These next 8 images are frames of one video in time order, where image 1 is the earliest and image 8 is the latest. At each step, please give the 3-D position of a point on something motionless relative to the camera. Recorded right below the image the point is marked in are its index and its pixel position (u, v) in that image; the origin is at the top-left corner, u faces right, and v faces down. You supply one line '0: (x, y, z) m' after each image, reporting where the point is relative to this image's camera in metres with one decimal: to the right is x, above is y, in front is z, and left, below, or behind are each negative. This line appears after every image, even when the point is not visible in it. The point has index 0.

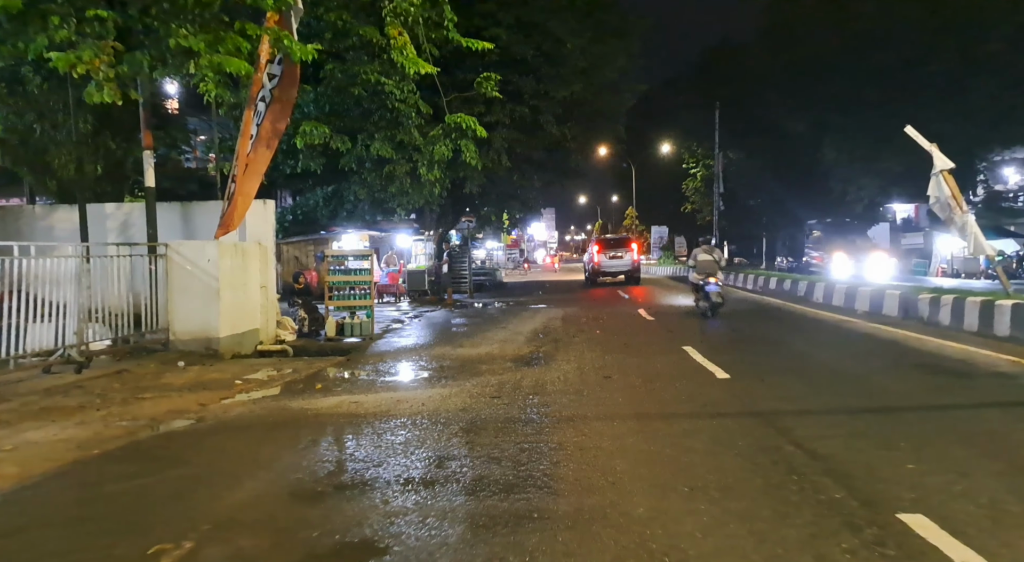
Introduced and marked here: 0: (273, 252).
0: (-4.7, +0.6, +14.4) m
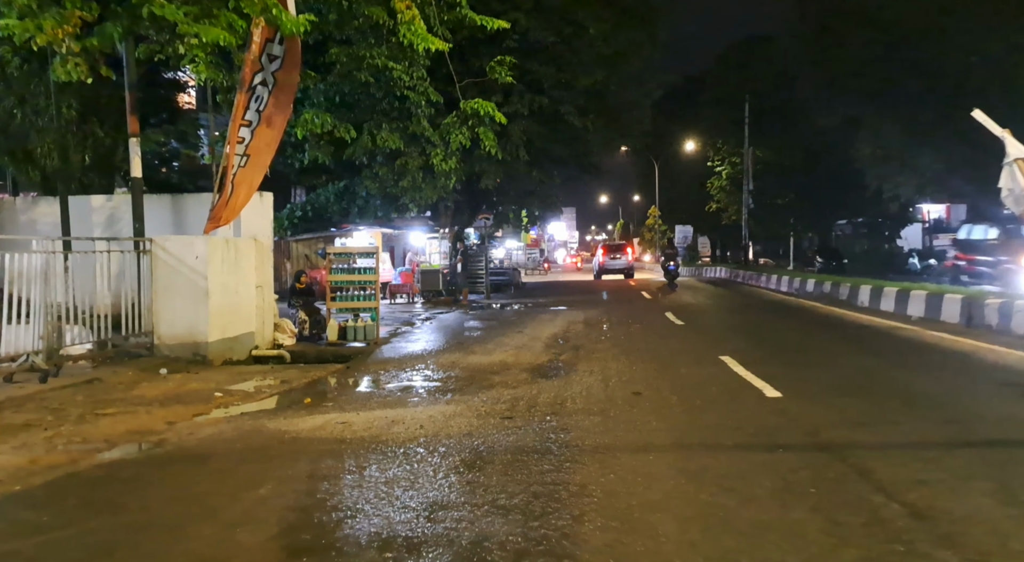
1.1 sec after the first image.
0: (-4.4, +0.6, +13.3) m
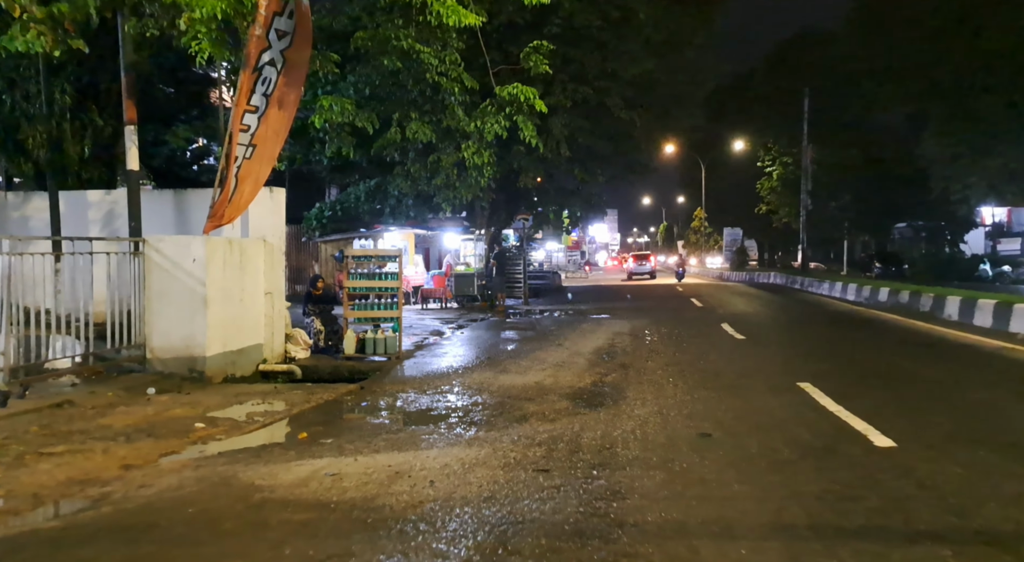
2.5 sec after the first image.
0: (-3.7, +0.5, +11.9) m
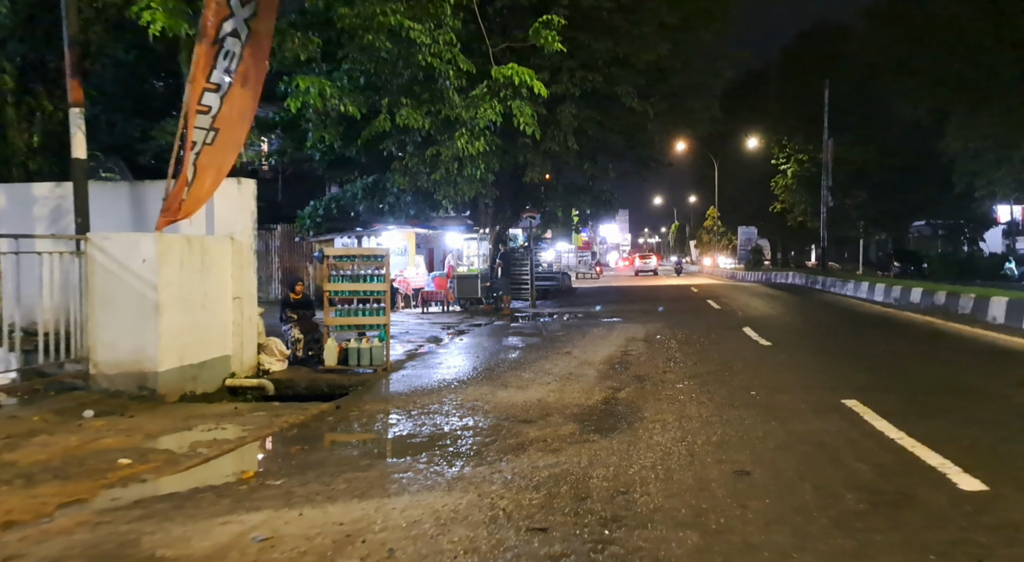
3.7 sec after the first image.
0: (-3.7, +0.4, +10.6) m
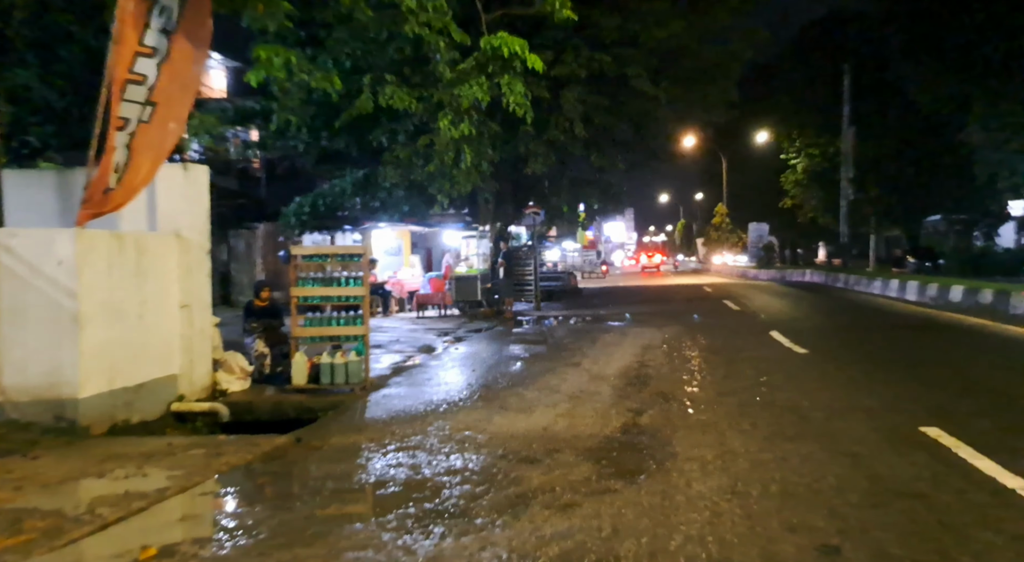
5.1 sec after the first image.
0: (-3.8, +0.4, +9.0) m
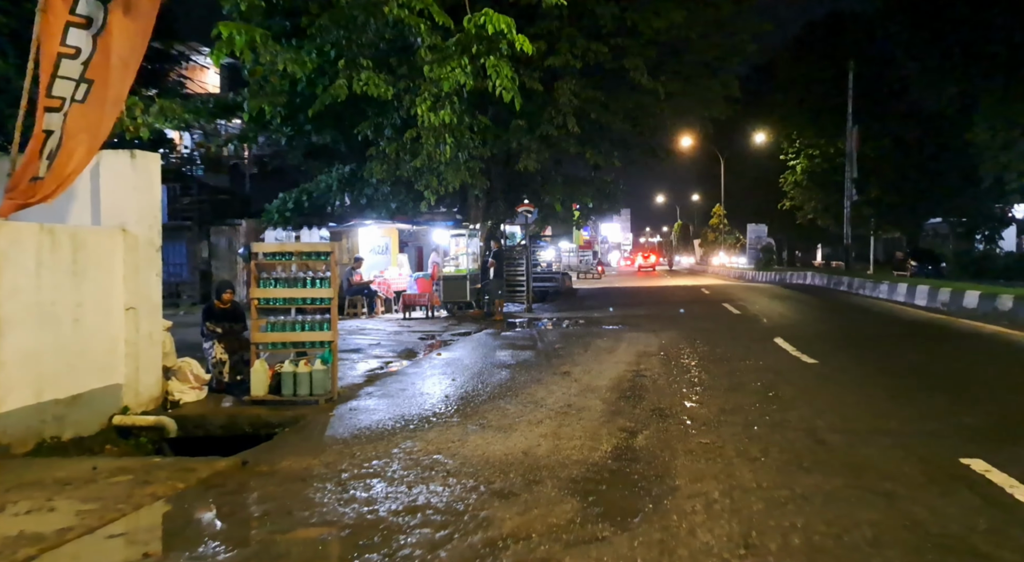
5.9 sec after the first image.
0: (-3.9, +0.4, +8.1) m
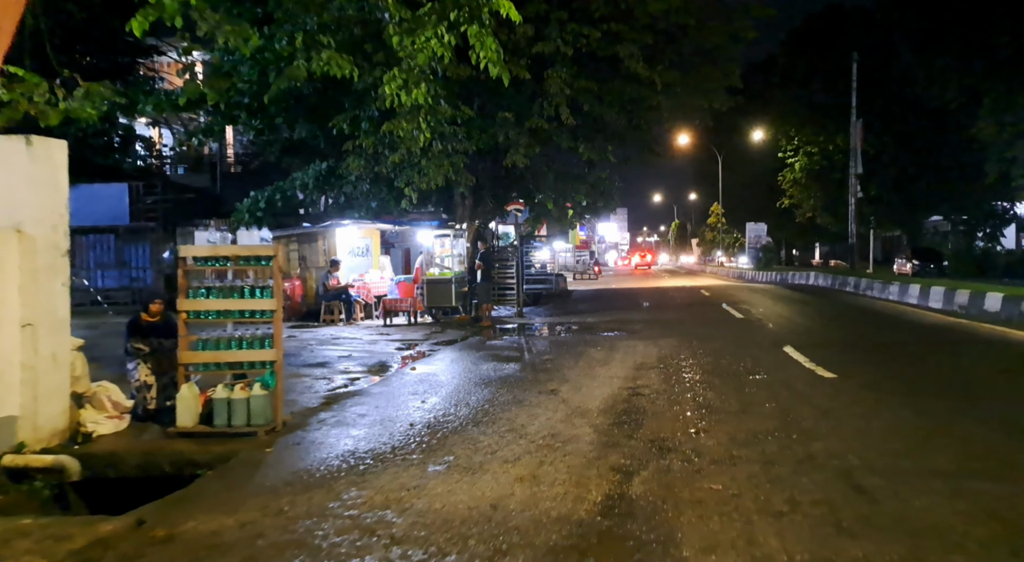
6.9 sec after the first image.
0: (-4.2, +0.3, +6.9) m
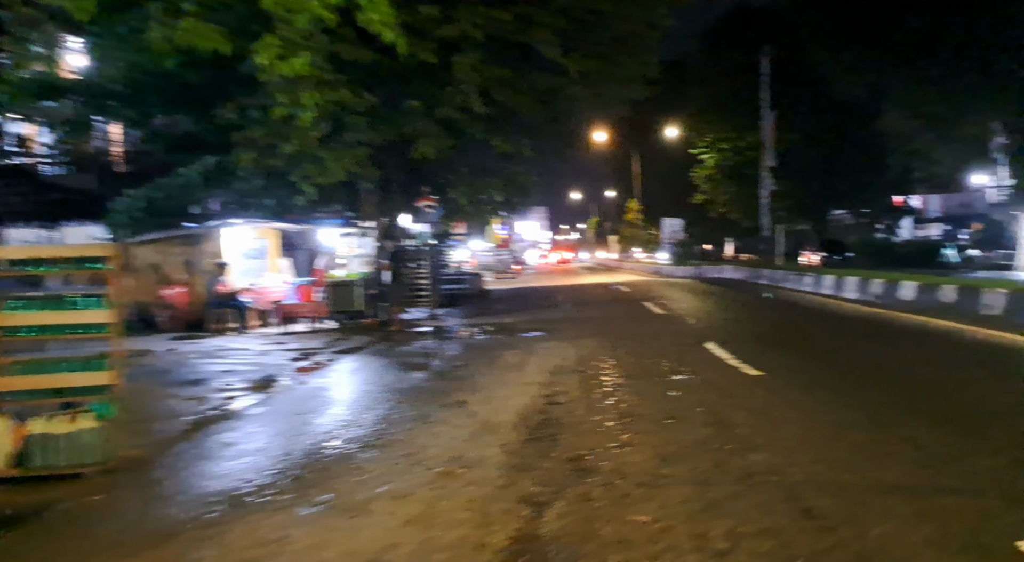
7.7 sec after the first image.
0: (-5.1, +0.2, +5.4) m
